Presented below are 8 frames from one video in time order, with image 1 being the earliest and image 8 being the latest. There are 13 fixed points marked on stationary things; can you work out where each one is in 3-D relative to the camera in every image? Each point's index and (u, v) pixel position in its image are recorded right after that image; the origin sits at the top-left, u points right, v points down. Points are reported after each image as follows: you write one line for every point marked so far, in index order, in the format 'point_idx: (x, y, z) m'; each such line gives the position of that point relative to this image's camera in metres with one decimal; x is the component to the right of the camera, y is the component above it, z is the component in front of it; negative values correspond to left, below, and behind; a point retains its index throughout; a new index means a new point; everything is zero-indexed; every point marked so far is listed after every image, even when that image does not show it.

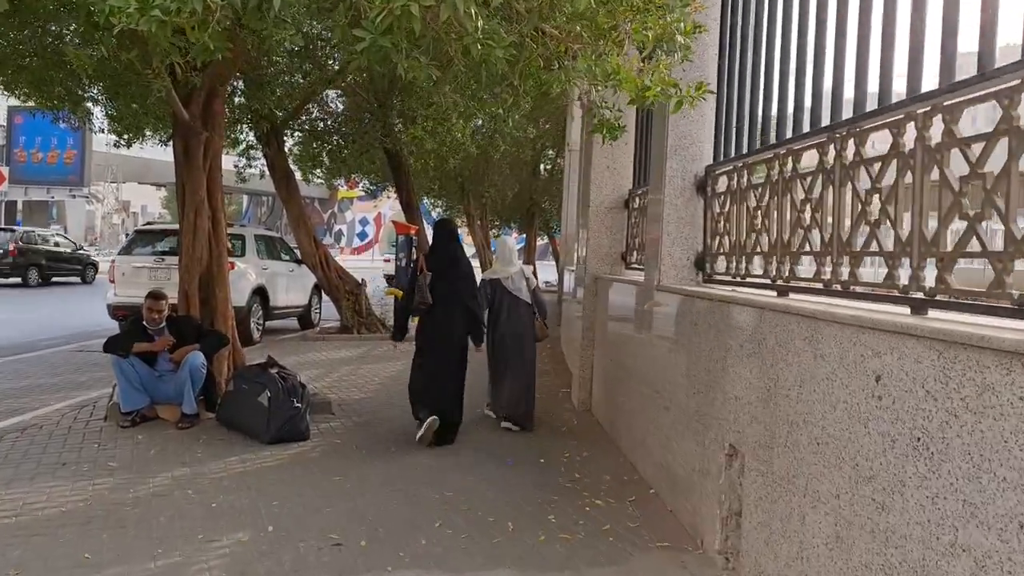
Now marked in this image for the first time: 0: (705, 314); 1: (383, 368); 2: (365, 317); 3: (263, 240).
0: (+1.0, -0.1, +4.6) m
1: (-1.6, -1.0, +11.2) m
2: (-2.4, -0.5, +14.6) m
3: (-4.2, +0.8, +15.2) m
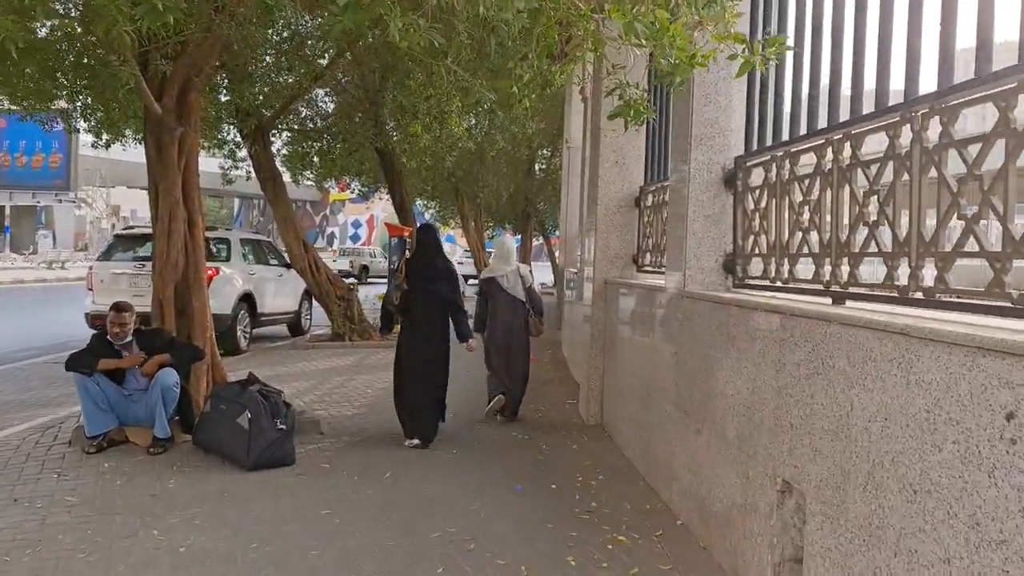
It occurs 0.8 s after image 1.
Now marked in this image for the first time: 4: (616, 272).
0: (+1.0, -0.2, +4.0) m
1: (-1.6, -1.1, +10.6) m
2: (-2.4, -0.6, +14.0) m
3: (-4.2, +0.7, +14.5) m
4: (+0.9, +0.1, +7.7) m
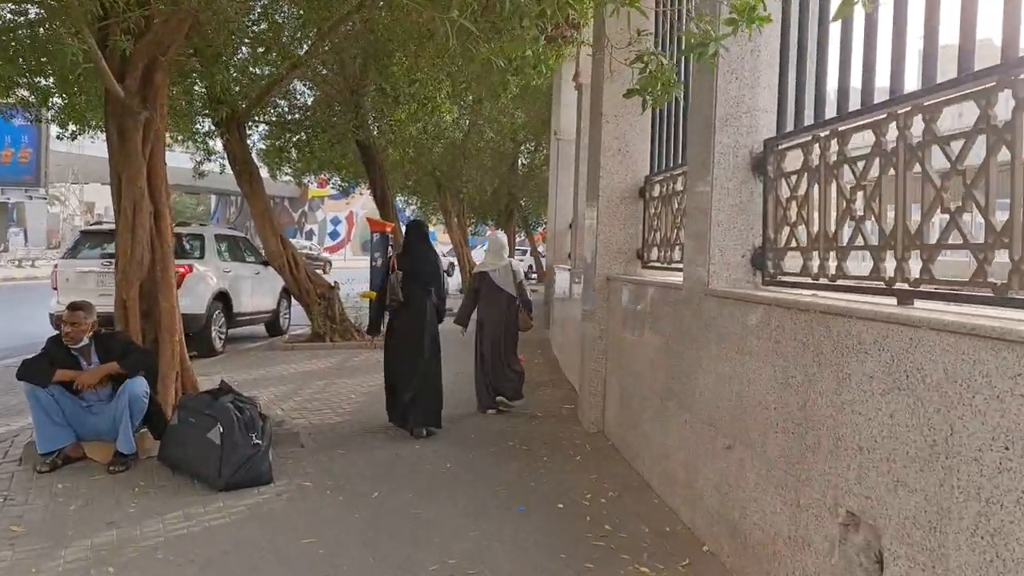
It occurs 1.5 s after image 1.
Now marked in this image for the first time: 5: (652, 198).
0: (+1.1, -0.2, +3.5) m
1: (-1.7, -1.0, +10.0) m
2: (-2.6, -0.5, +13.4) m
3: (-4.4, +0.7, +13.9) m
4: (+0.9, +0.2, +7.2) m
5: (+1.1, +0.7, +6.8) m
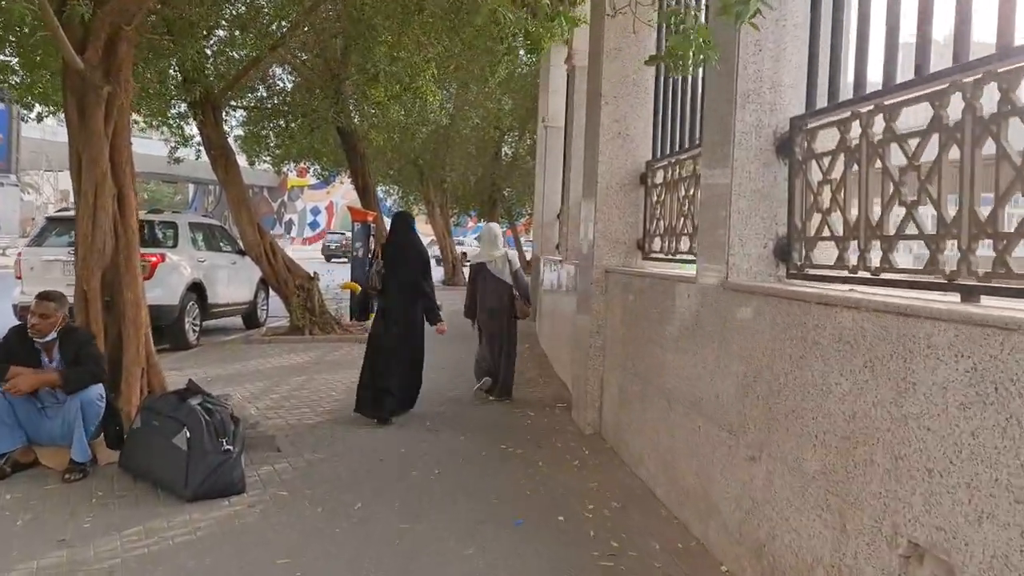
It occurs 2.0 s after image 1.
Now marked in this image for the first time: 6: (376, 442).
0: (+1.1, -0.1, +3.1) m
1: (-1.8, -0.9, +9.5) m
2: (-2.8, -0.4, +12.9) m
3: (-4.6, +0.9, +13.4) m
4: (+0.8, +0.2, +6.7) m
5: (+1.0, +0.7, +6.4) m
6: (-0.9, -1.1, +6.2) m
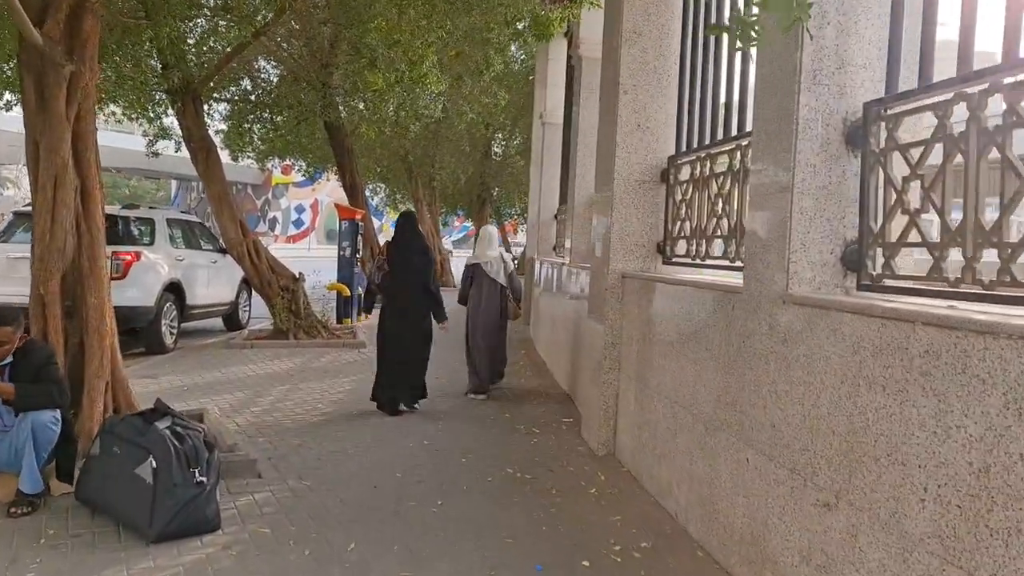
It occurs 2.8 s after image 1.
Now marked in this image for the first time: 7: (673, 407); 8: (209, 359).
0: (+1.2, -0.2, +2.5) m
1: (-1.8, -1.0, +8.9) m
2: (-2.9, -0.4, +12.2) m
3: (-4.7, +0.9, +12.7) m
4: (+0.8, +0.2, +6.1) m
5: (+1.1, +0.7, +5.8) m
6: (-0.9, -1.1, +5.6) m
7: (+0.9, -0.6, +4.9) m
8: (-3.5, -0.8, +10.4) m
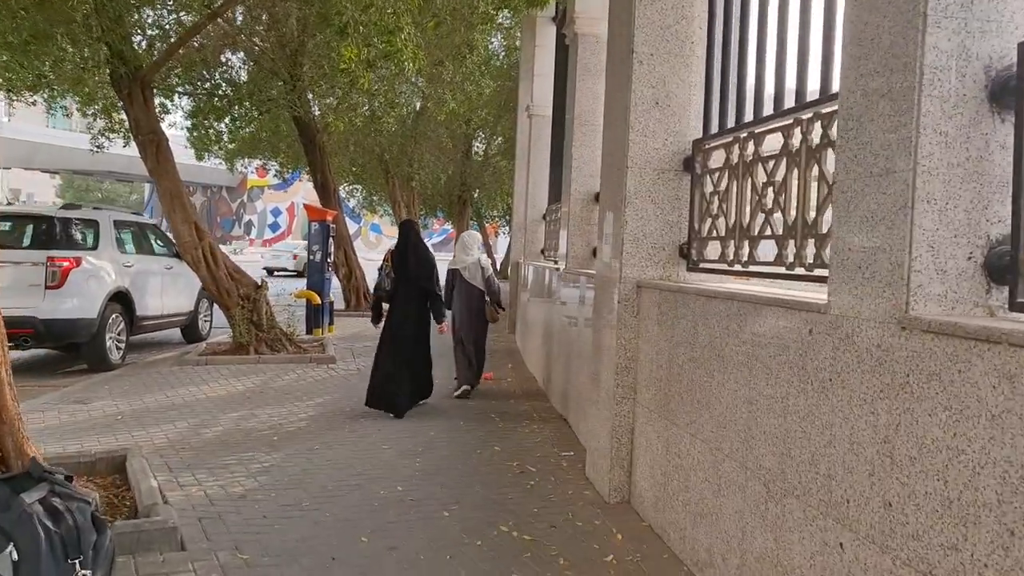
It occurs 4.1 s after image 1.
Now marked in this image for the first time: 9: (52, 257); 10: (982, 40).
0: (+1.2, -0.2, +1.4) m
1: (-1.9, -1.1, +7.7) m
2: (-3.0, -0.5, +11.1) m
3: (-4.9, +0.8, +11.5) m
4: (+0.8, +0.1, +5.1) m
5: (+1.0, +0.6, +4.7) m
6: (-0.9, -1.2, +4.5) m
7: (+0.9, -0.7, +3.8) m
8: (-3.6, -0.9, +9.3) m
9: (-4.9, +0.3, +9.6) m
10: (+1.3, +0.7, +2.5) m
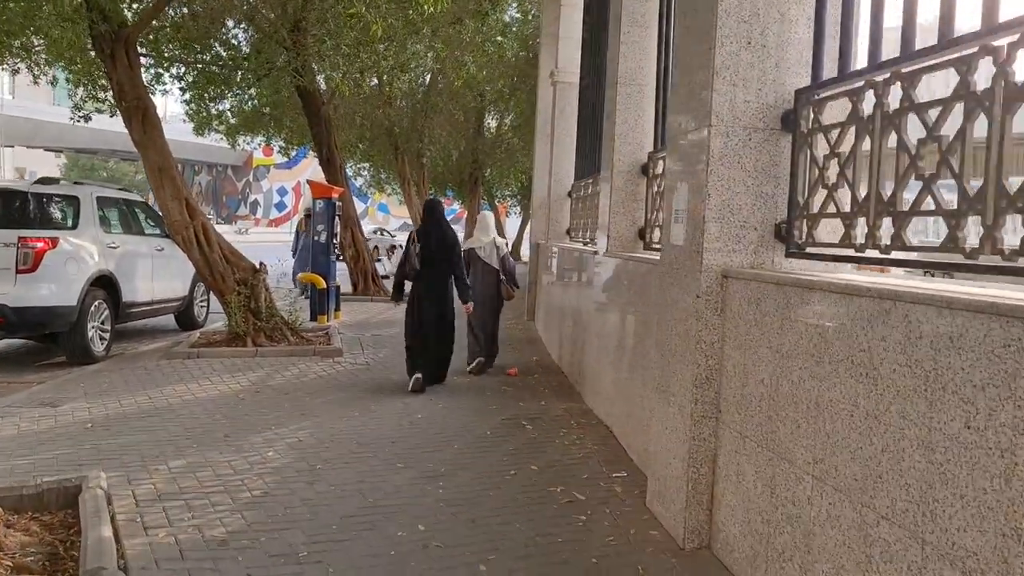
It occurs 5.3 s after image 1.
0: (+1.4, -0.3, +0.4) m
1: (-1.7, -1.0, +6.7) m
2: (-2.8, -0.3, +10.1) m
3: (-4.6, +0.9, +10.4) m
4: (+1.0, +0.1, +4.0) m
5: (+1.3, +0.6, +3.6) m
6: (-0.7, -1.1, +3.5) m
7: (+1.1, -0.7, +2.8) m
8: (-3.4, -0.8, +8.2) m
9: (-4.6, +0.5, +8.6) m
10: (+1.5, +0.7, +1.4) m
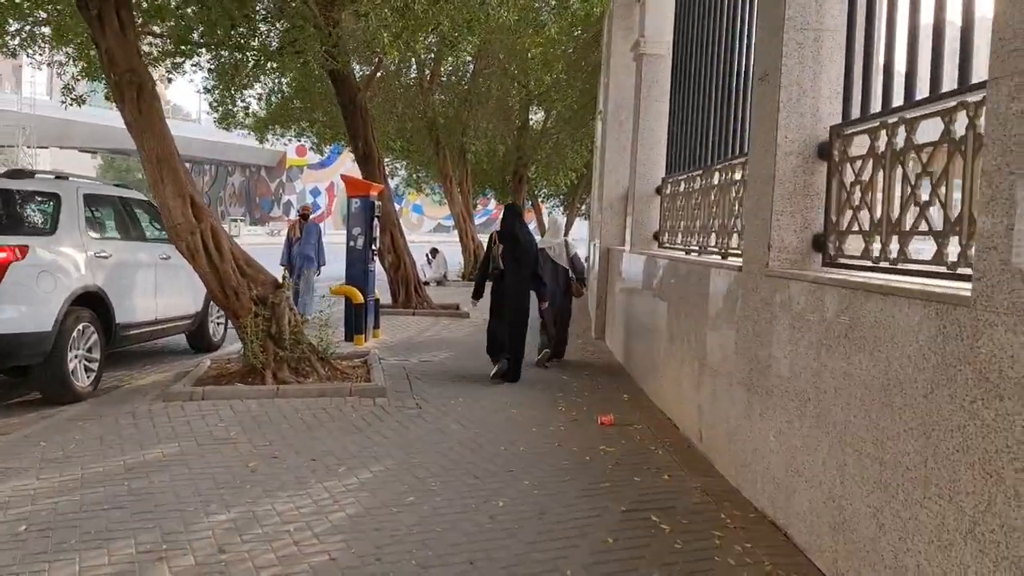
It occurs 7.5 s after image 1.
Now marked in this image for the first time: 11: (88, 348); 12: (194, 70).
0: (+1.8, -0.5, -1.7) m
1: (-1.1, -1.1, +4.7) m
2: (-2.0, -0.5, +8.1) m
3: (-3.8, +0.8, +8.5) m
4: (+1.6, 0.0, +1.9) m
5: (+1.8, +0.5, +1.5) m
6: (-0.2, -1.3, +1.5) m
7: (+1.6, -0.9, +0.7) m
8: (-2.7, -0.9, +6.3) m
9: (-3.9, +0.3, +6.7) m
10: (+2.0, +0.5, -0.7) m
11: (-3.6, -0.5, +7.8) m
12: (-4.7, +3.3, +12.9) m
